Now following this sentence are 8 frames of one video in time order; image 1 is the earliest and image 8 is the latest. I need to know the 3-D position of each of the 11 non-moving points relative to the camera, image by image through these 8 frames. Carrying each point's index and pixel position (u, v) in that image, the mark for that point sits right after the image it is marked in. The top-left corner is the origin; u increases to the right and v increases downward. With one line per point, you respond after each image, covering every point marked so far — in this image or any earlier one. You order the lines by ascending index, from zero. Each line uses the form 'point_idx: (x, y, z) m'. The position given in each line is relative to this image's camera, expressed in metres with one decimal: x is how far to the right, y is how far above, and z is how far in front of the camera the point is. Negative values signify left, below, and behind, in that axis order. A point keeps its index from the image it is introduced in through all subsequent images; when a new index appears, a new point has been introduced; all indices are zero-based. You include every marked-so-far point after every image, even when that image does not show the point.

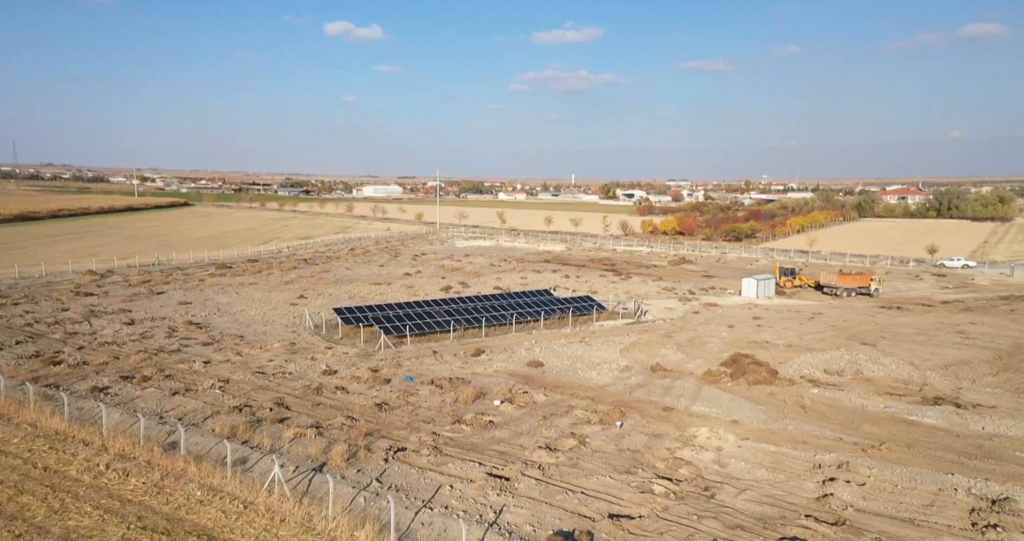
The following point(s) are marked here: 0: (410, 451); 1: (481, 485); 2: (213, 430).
0: (-2.9, -5.1, +18.9) m
1: (-0.8, -5.4, +16.8) m
2: (-8.6, -4.6, +19.2) m
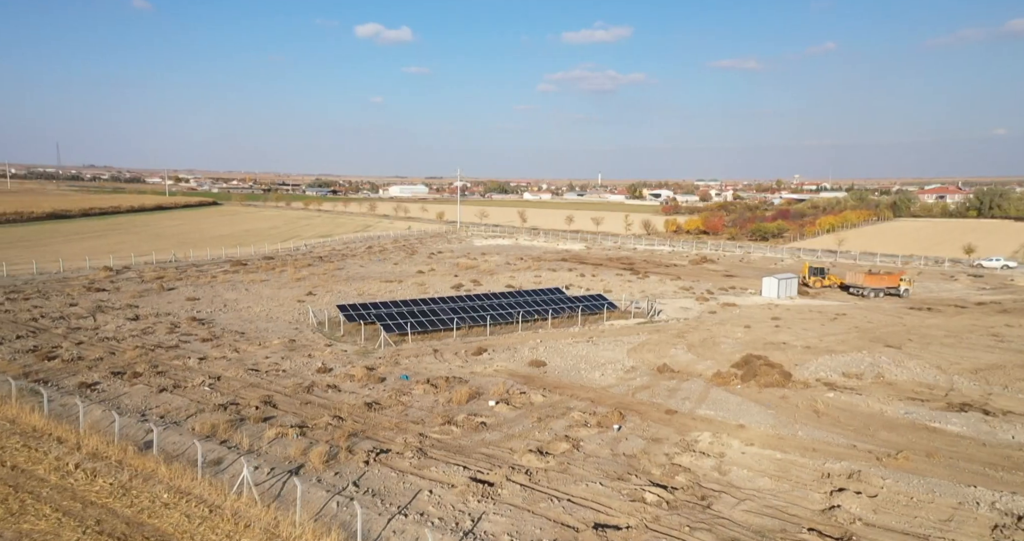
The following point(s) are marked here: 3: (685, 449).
0: (-3.2, -4.9, +18.1) m
1: (-1.2, -5.2, +15.9) m
2: (-8.9, -4.4, +18.6) m
3: (+5.0, -5.2, +19.6) m
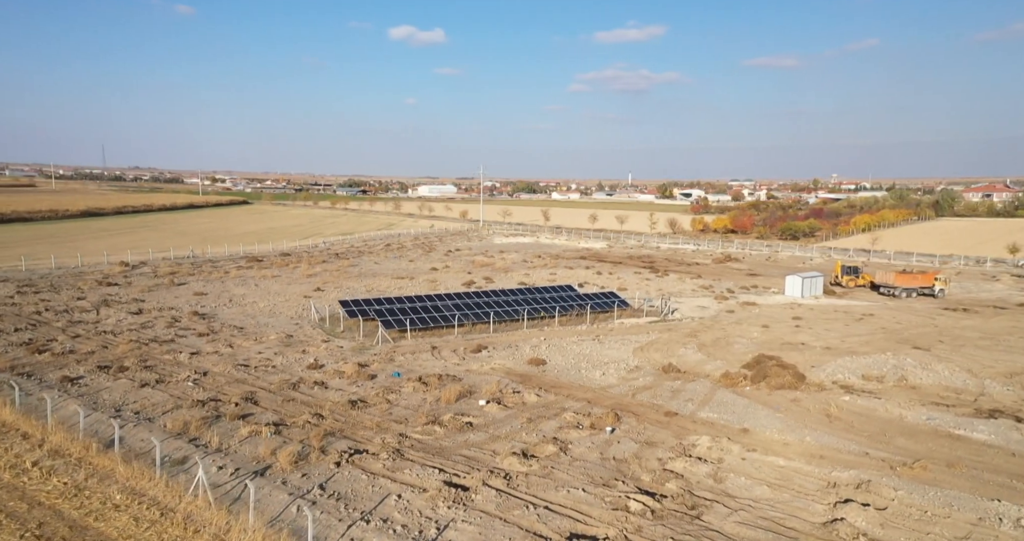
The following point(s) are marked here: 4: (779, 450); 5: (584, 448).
0: (-3.7, -4.7, +17.2) m
1: (-1.8, -5.0, +15.0) m
2: (-9.4, -4.1, +18.0) m
3: (+4.6, -5.0, +18.3) m
4: (+7.6, -5.1, +19.2) m
5: (+2.0, -4.9, +18.6) m
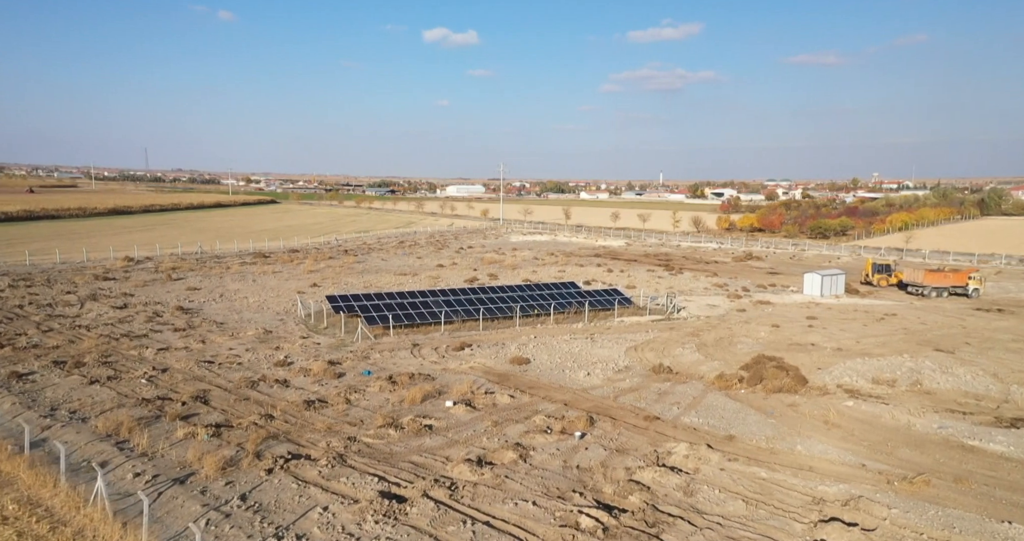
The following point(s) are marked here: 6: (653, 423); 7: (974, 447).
0: (-4.8, -4.4, +15.8) m
1: (-3.0, -4.8, +13.5) m
2: (-10.5, -3.9, +16.8) m
3: (+3.5, -4.8, +16.7) m
4: (+6.5, -4.9, +17.4) m
5: (+0.9, -4.7, +17.1) m
6: (+4.2, -4.5, +19.9) m
7: (+13.5, -5.1, +19.6) m
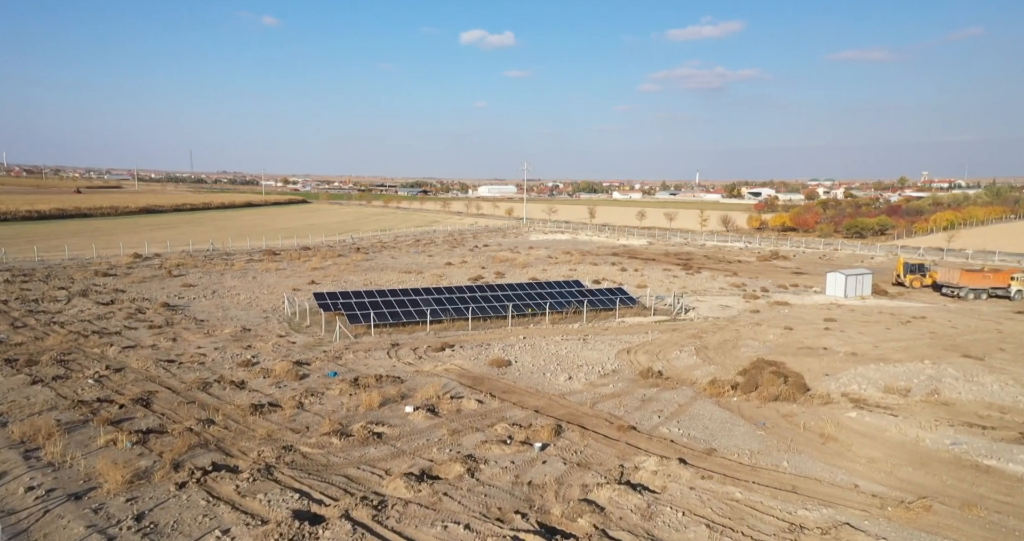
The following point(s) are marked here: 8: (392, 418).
0: (-6.1, -4.3, +14.5) m
1: (-4.4, -4.6, +12.1) m
2: (-11.7, -3.7, +15.7) m
3: (+2.3, -4.7, +14.9) m
4: (+5.4, -4.8, +15.6) m
5: (-0.3, -4.6, +15.5) m
6: (+3.1, -4.4, +18.1) m
7: (+12.4, -5.1, +17.4) m
8: (-3.3, -4.1, +18.7) m
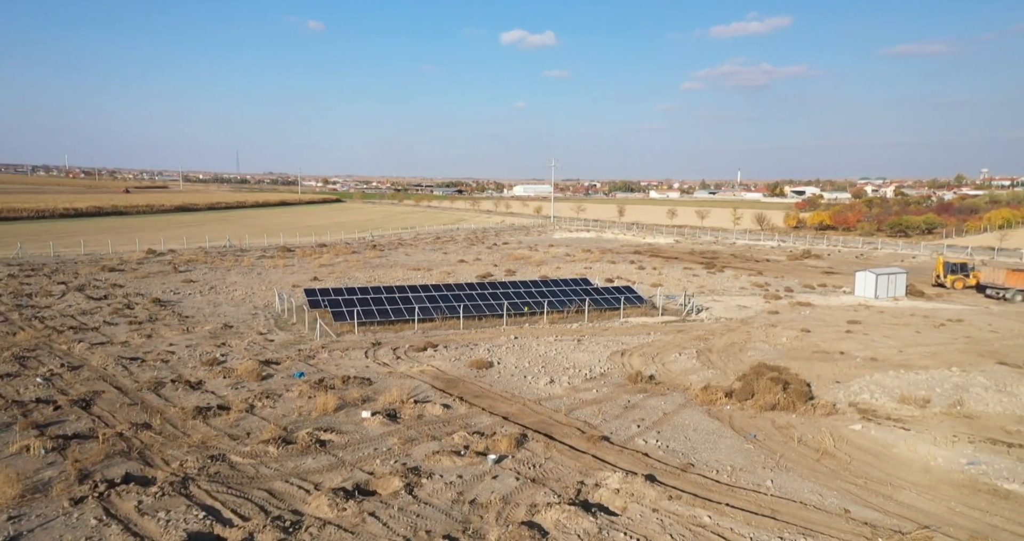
0: (-7.3, -4.1, +13.3) m
1: (-5.7, -4.5, +10.8) m
2: (-12.8, -3.5, +14.8) m
3: (+1.1, -4.6, +13.3) m
4: (+4.2, -4.7, +13.8) m
5: (-1.4, -4.4, +14.0) m
6: (+2.1, -4.3, +16.4) m
7: (+11.3, -5.0, +15.3) m
8: (-4.3, -4.0, +17.3) m
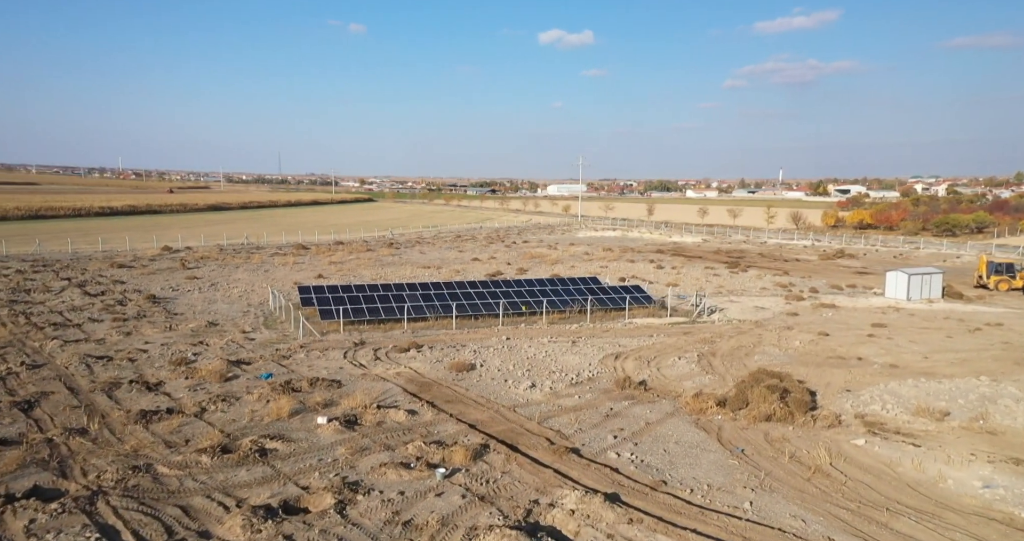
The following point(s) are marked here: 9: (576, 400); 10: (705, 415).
0: (-8.3, -4.0, +12.3) m
1: (-6.9, -4.4, +9.8) m
2: (-13.8, -3.4, +14.2) m
3: (0.0, -4.5, +12.0) m
4: (+3.1, -4.6, +12.3) m
5: (-2.5, -4.4, +12.7) m
6: (+1.2, -4.2, +15.0) m
7: (+10.3, -5.0, +13.4) m
8: (-5.2, -3.9, +16.2) m
9: (+1.9, -3.8, +19.7) m
10: (+5.4, -4.0, +18.4) m
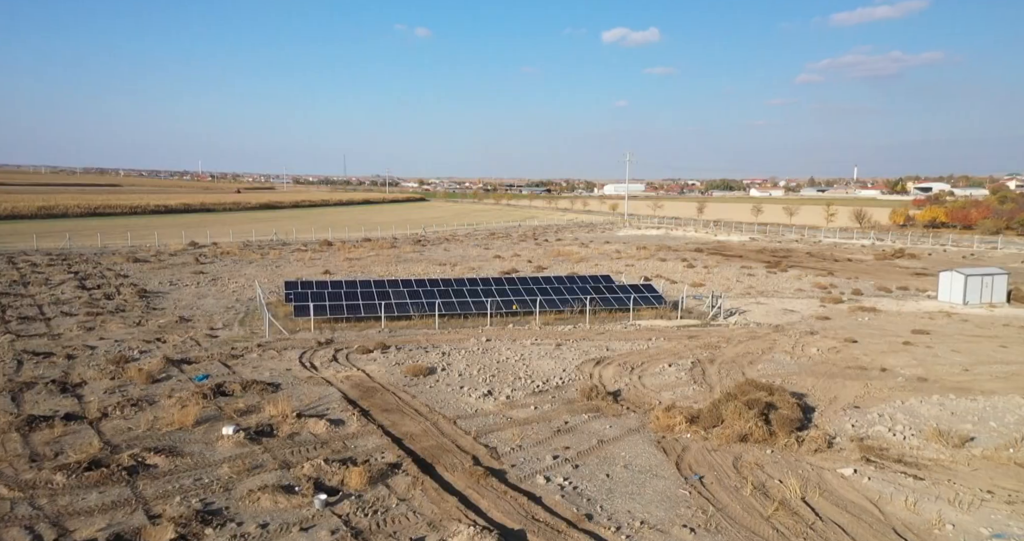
0: (-10.3, -3.8, +11.0) m
1: (-9.1, -4.2, +8.4) m
2: (-15.6, -3.1, +13.3) m
3: (-2.0, -4.4, +10.0) m
4: (+1.1, -4.5, +10.0) m
5: (-4.4, -4.2, +10.9) m
6: (-0.6, -4.1, +12.9) m
7: (+8.3, -4.9, +10.6) m
8: (-6.9, -3.7, +14.6) m
9: (+0.5, -3.7, +17.5) m
10: (+3.9, -3.9, +16.0) m
